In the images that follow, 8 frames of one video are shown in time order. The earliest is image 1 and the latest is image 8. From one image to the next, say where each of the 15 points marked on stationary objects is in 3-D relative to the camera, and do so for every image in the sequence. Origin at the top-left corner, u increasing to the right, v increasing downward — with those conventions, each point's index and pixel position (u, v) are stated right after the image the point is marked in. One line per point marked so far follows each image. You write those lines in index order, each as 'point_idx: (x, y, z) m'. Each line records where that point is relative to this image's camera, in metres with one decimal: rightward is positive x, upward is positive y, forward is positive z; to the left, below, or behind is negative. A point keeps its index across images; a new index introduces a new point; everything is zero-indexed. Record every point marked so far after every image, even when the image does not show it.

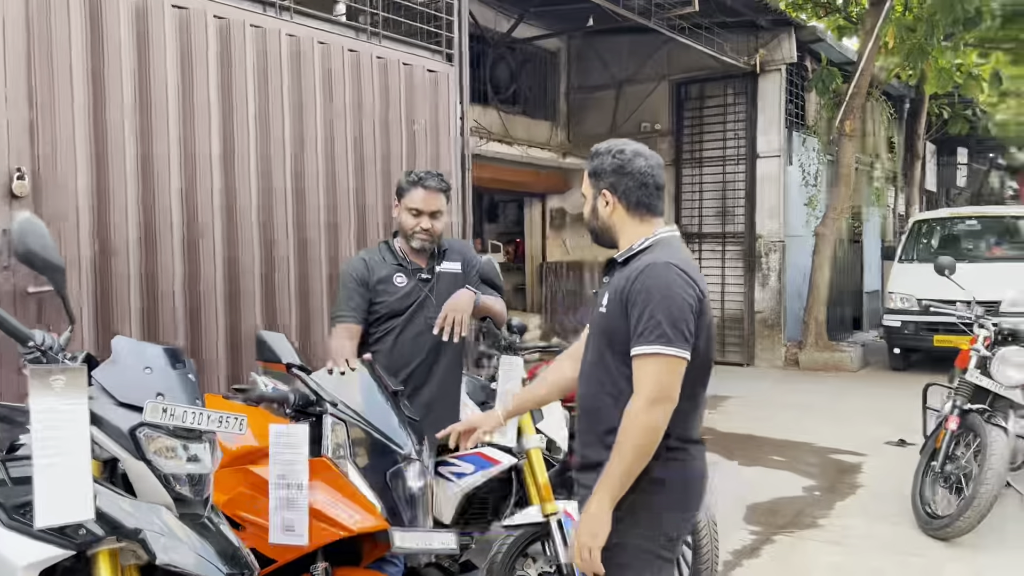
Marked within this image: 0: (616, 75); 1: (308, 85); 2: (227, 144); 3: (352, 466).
0: (+1.3, +2.8, +10.7) m
1: (-1.1, +1.1, +4.4) m
2: (-1.4, +0.7, +4.0) m
3: (-0.4, -0.5, +2.2) m
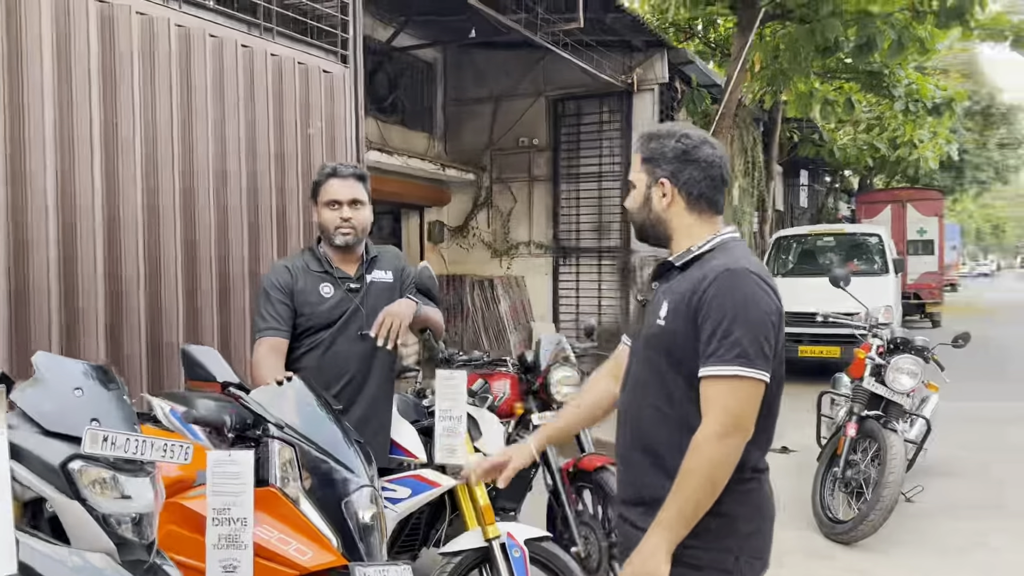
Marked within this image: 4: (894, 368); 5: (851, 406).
0: (-0.3, +2.6, +10.7) m
1: (-1.6, +1.0, +4.1) m
2: (-1.8, +0.7, +3.6) m
3: (-0.5, -0.5, +2.0) m
4: (+2.0, -0.4, +4.2) m
5: (+1.8, -0.6, +4.4) m
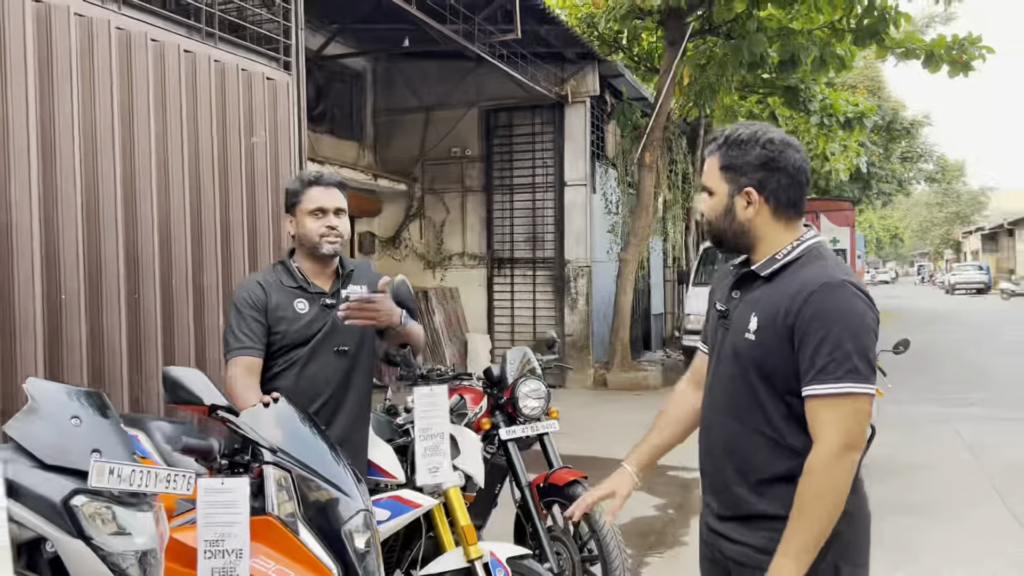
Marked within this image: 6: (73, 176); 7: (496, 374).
0: (-1.2, +2.5, +10.6) m
1: (-1.8, +1.0, +3.9) m
2: (-2.0, +0.6, +3.4) m
3: (-0.5, -0.6, +1.9) m
4: (+1.8, -0.5, +4.4) m
5: (+1.6, -0.7, +4.5) m
6: (-1.9, +0.5, +3.5) m
7: (-0.1, -0.4, +3.5) m
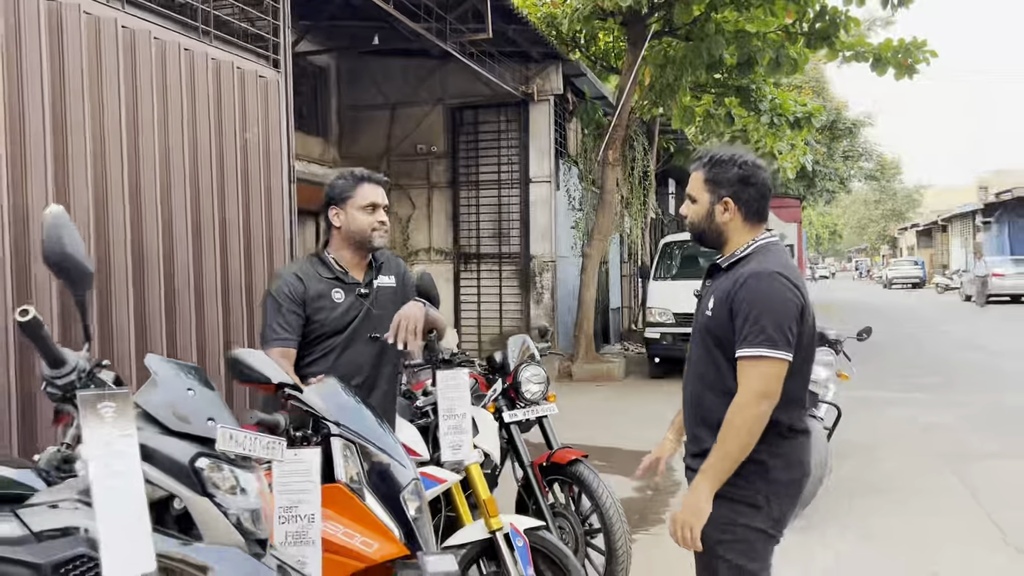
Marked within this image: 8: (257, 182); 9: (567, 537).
0: (-1.6, +2.5, +10.7) m
1: (-1.8, +1.0, +3.9) m
2: (-1.9, +0.6, +3.5) m
3: (-0.4, -0.5, +2.0) m
4: (+1.7, -0.4, +4.7) m
5: (+1.6, -0.6, +4.8) m
6: (-1.9, +0.5, +3.6) m
7: (-0.1, -0.3, +3.7) m
8: (-1.5, +0.6, +4.8) m
9: (+0.2, -1.1, +3.5) m
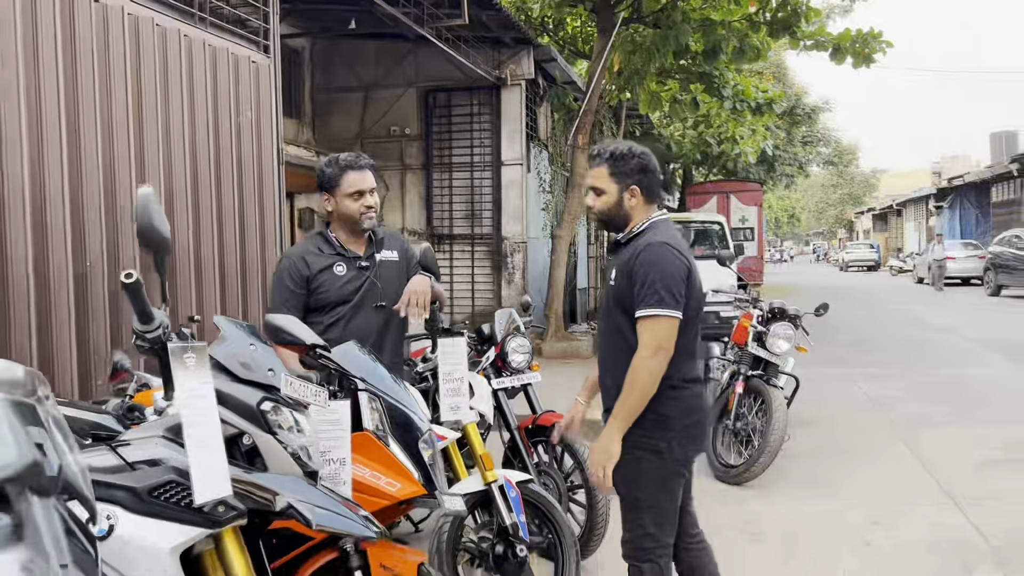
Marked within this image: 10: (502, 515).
0: (-2.0, +2.8, +10.9) m
1: (-1.9, +1.1, +4.1) m
2: (-2.0, +0.7, +3.7) m
3: (-0.3, -0.4, +2.3) m
4: (+1.6, -0.3, +5.0) m
5: (+1.4, -0.5, +5.2) m
6: (-1.9, +0.6, +3.8) m
7: (-0.1, -0.2, +4.0) m
8: (-1.6, +0.8, +5.0) m
9: (+0.2, -1.0, +3.8) m
10: (0.0, -0.8, +3.0) m
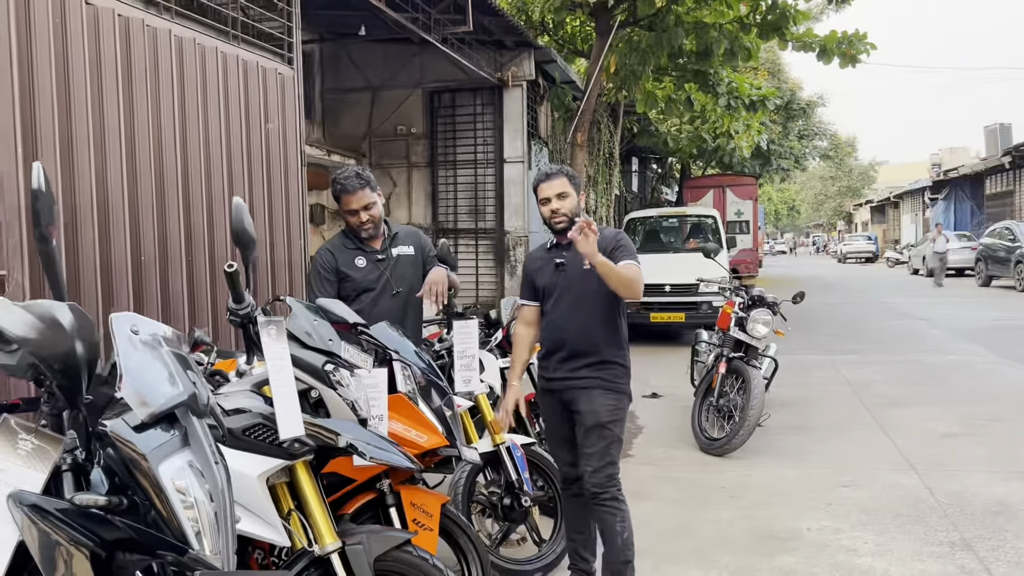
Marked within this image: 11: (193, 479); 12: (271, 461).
0: (-2.0, +2.9, +11.4) m
1: (-1.8, +1.2, +4.6) m
2: (-2.0, +0.8, +4.2) m
3: (-0.3, -0.4, +2.8) m
4: (+1.6, -0.2, +5.5) m
5: (+1.5, -0.4, +5.7) m
6: (-1.9, +0.7, +4.3) m
7: (-0.1, -0.2, +4.5) m
8: (-1.6, +0.8, +5.5) m
9: (+0.2, -0.9, +4.3) m
10: (0.0, -0.8, +3.5) m
11: (-0.6, -0.4, +1.5) m
12: (-0.6, -0.5, +2.1) m
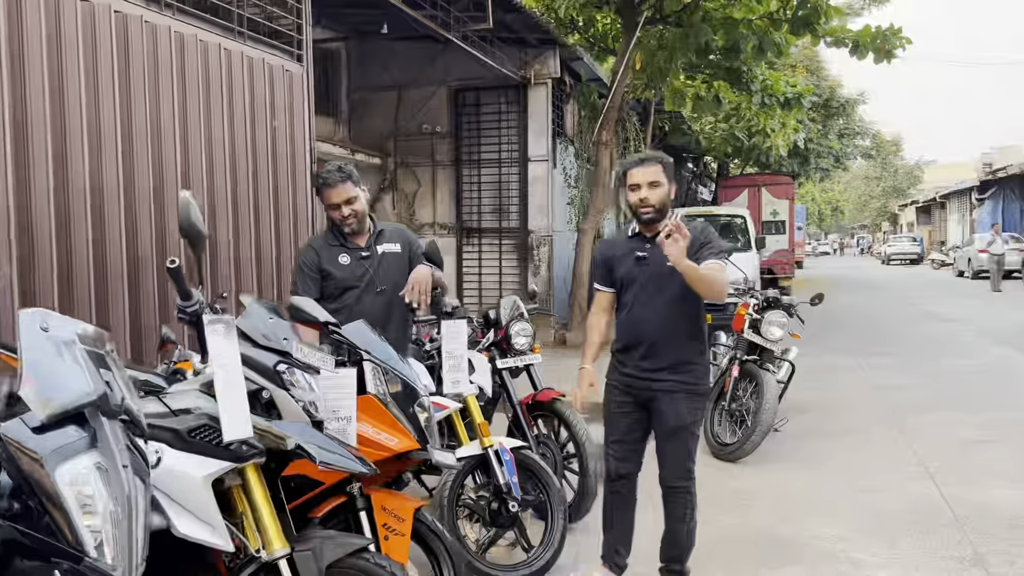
0: (-1.6, +2.9, +11.3) m
1: (-1.8, +1.2, +4.6) m
2: (-2.0, +0.8, +4.2) m
3: (-0.4, -0.4, +2.8) m
4: (+1.7, -0.2, +5.4) m
5: (+1.5, -0.4, +5.5) m
6: (-1.9, +0.7, +4.3) m
7: (-0.1, -0.2, +4.4) m
8: (-1.5, +0.8, +5.5) m
9: (+0.2, -0.9, +4.2) m
10: (-0.1, -0.8, +3.4) m
11: (-0.8, -0.4, +1.5) m
12: (-0.8, -0.5, +2.1) m
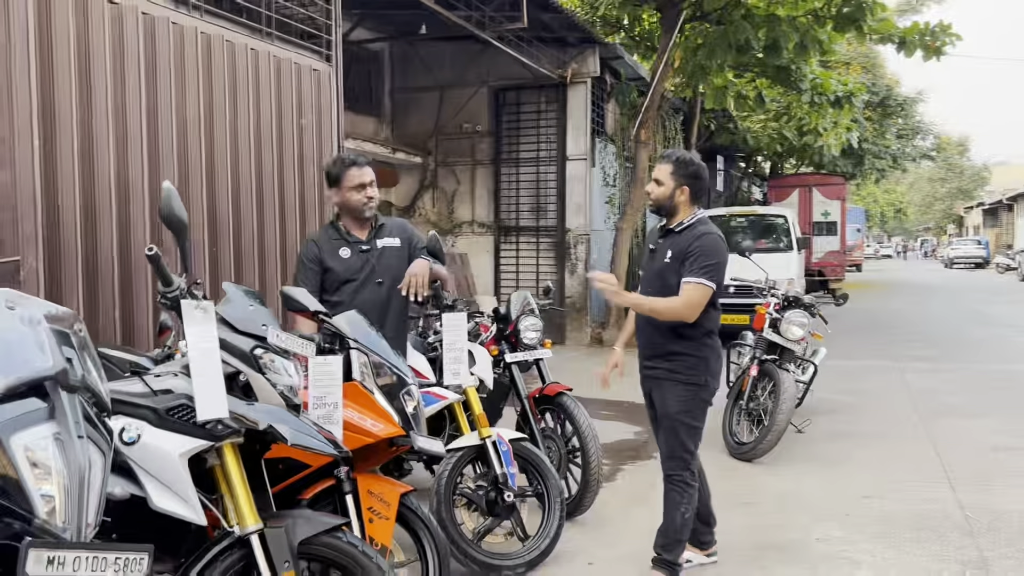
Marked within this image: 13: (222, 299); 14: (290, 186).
0: (-1.1, +3.0, +11.5) m
1: (-1.7, +1.2, +4.8) m
2: (-1.9, +0.8, +4.3) m
3: (-0.5, -0.4, +2.8) m
4: (+1.8, -0.2, +5.3) m
5: (+1.6, -0.4, +5.5) m
6: (-1.9, +0.7, +4.5) m
7: (-0.1, -0.1, +4.5) m
8: (-1.4, +0.9, +5.6) m
9: (+0.2, -0.9, +4.2) m
10: (-0.1, -0.8, +3.5) m
11: (-0.9, -0.3, +1.6) m
12: (-0.9, -0.4, +2.2) m
13: (-0.9, 0.0, +2.5) m
14: (-1.5, +0.7, +5.4) m
